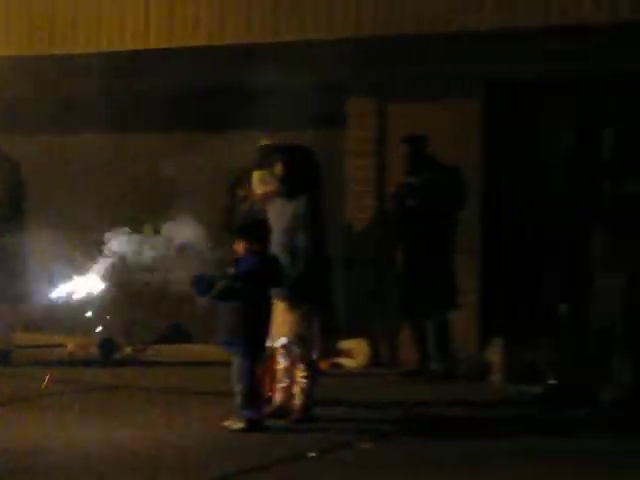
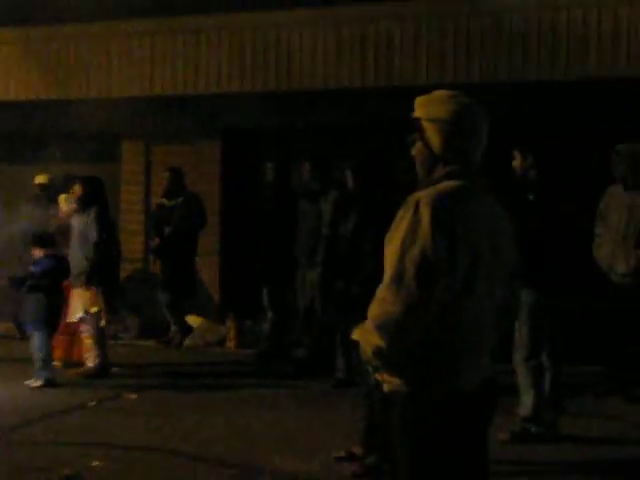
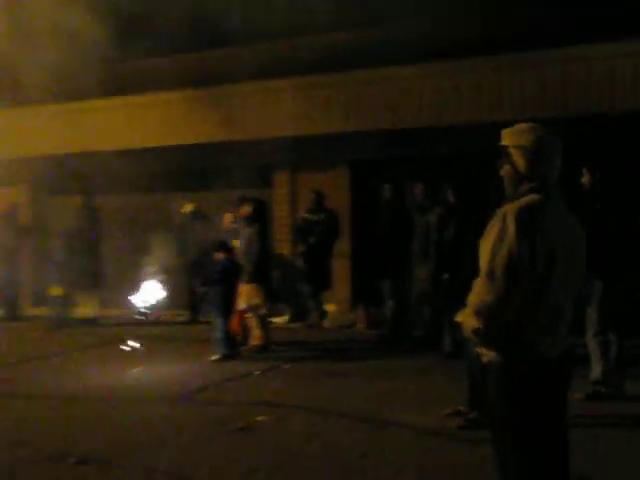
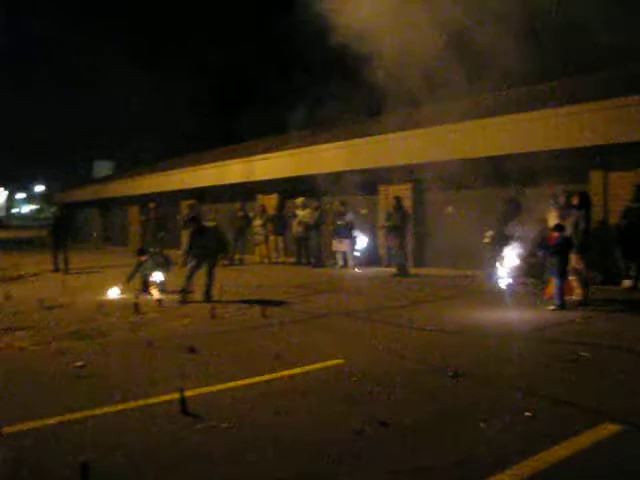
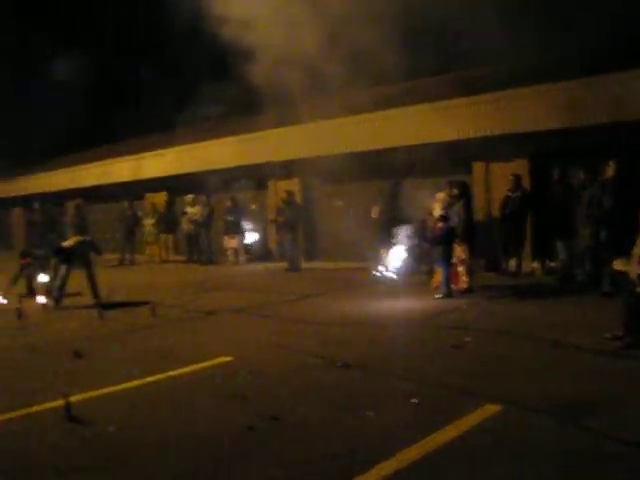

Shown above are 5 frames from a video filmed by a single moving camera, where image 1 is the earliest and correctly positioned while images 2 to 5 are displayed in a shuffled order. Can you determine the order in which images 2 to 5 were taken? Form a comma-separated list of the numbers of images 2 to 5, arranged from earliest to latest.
2, 3, 5, 4
